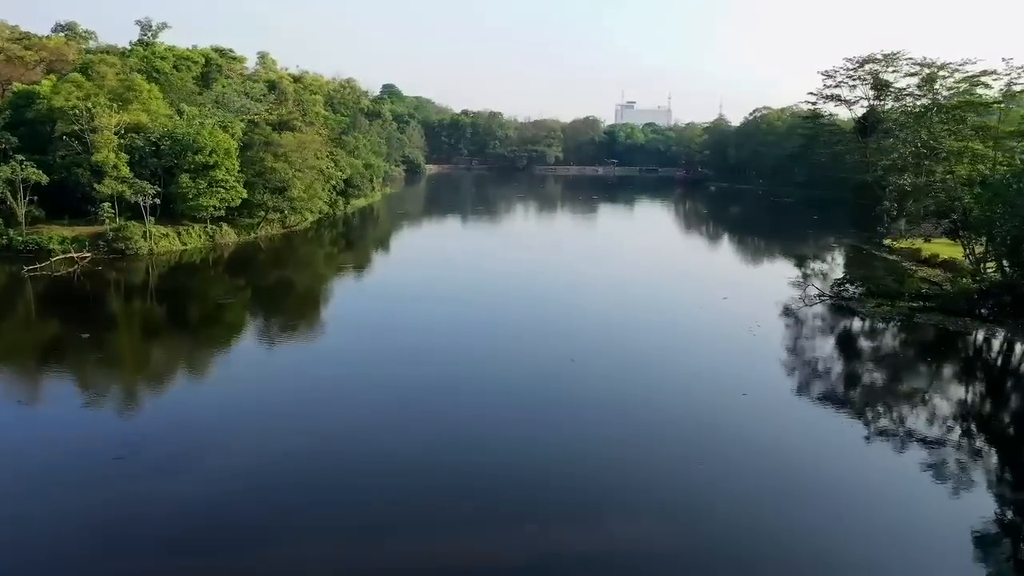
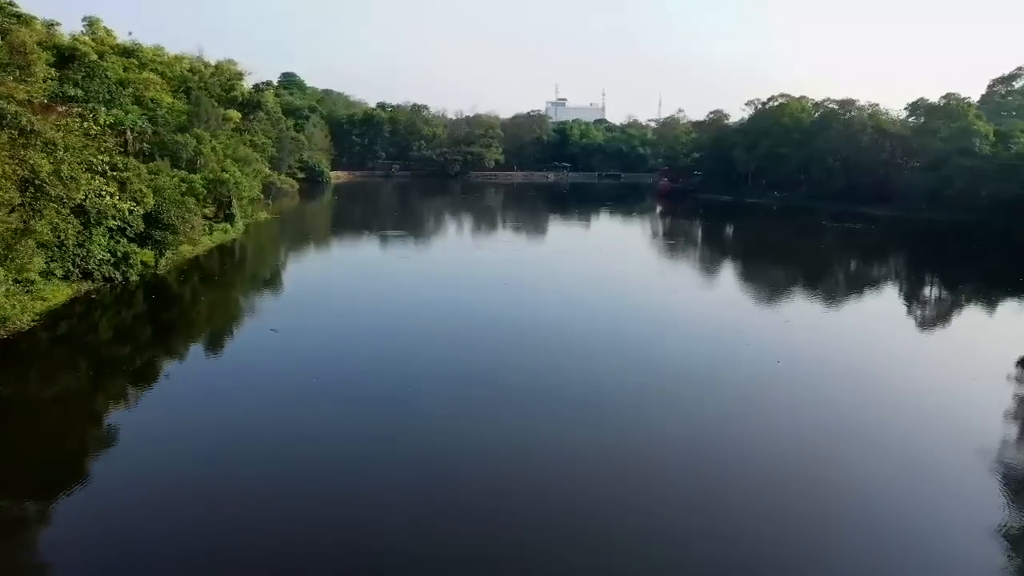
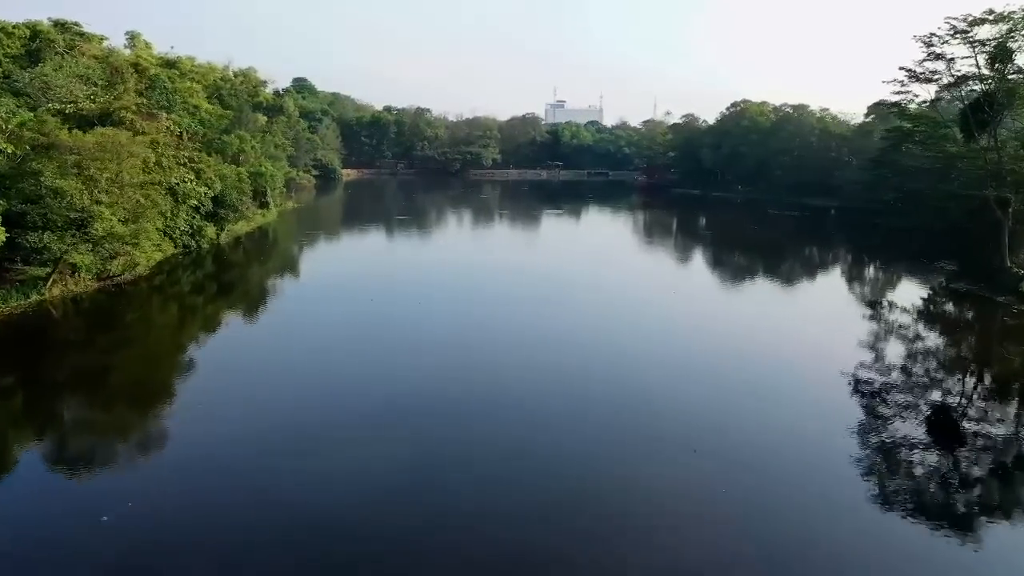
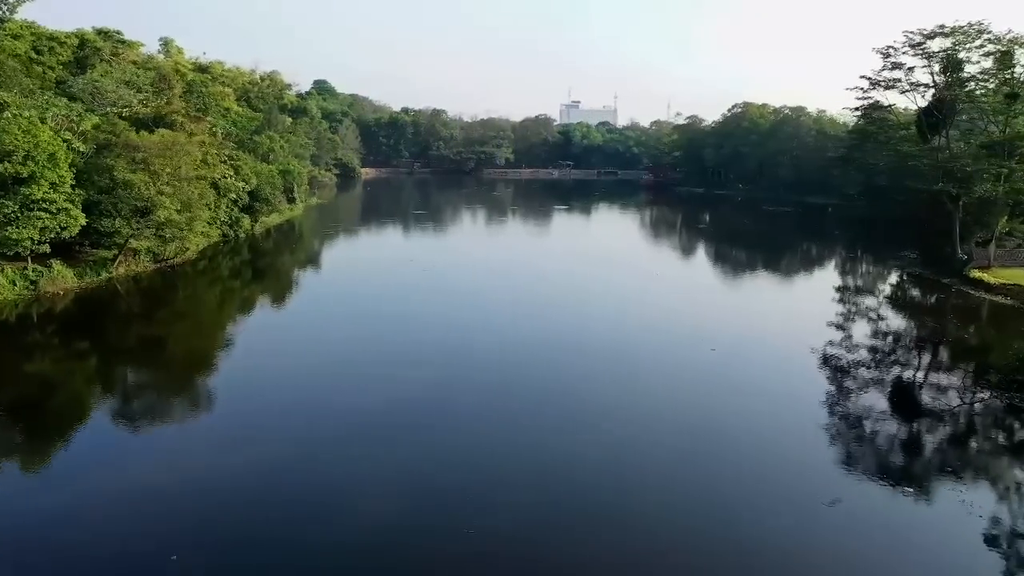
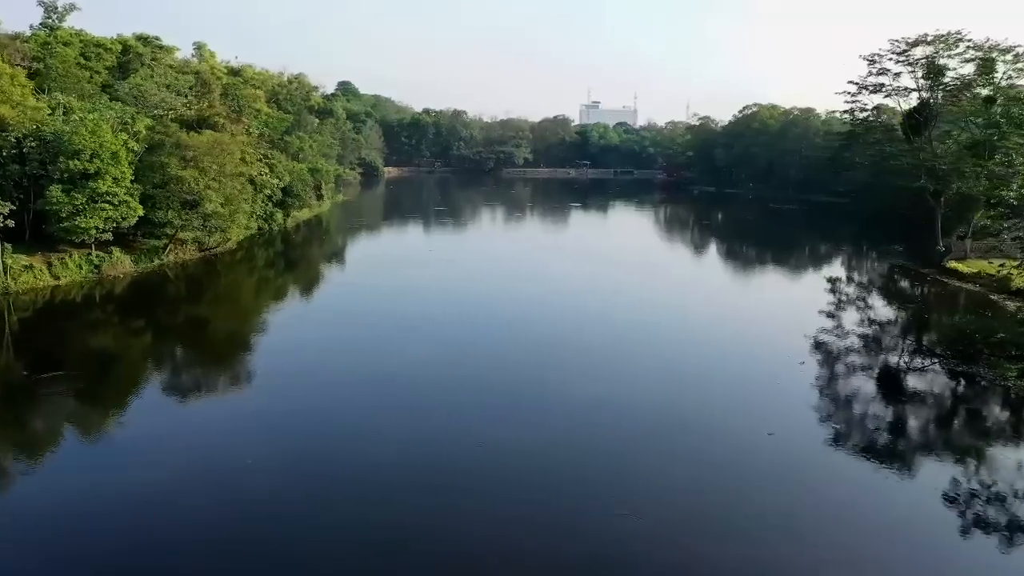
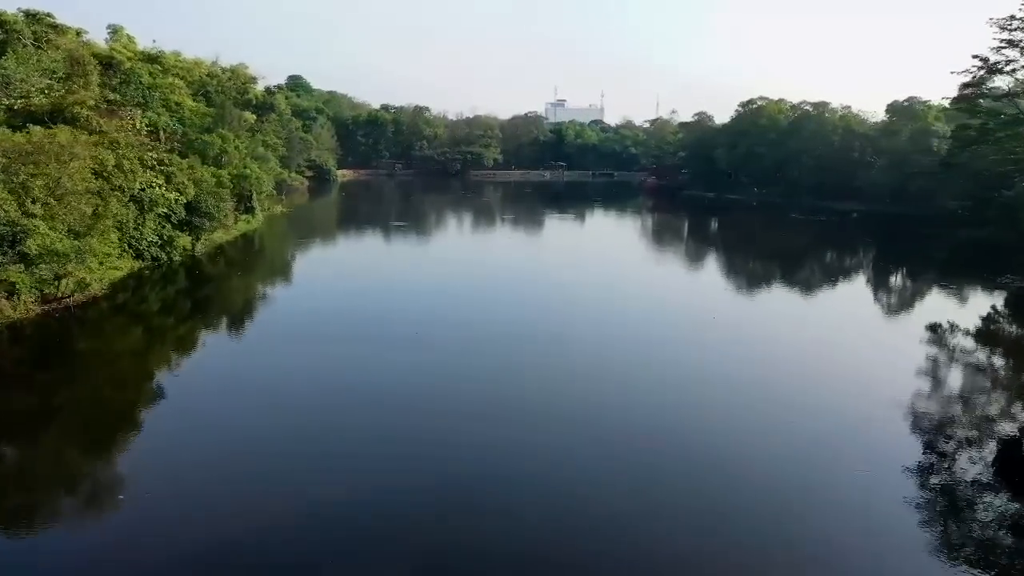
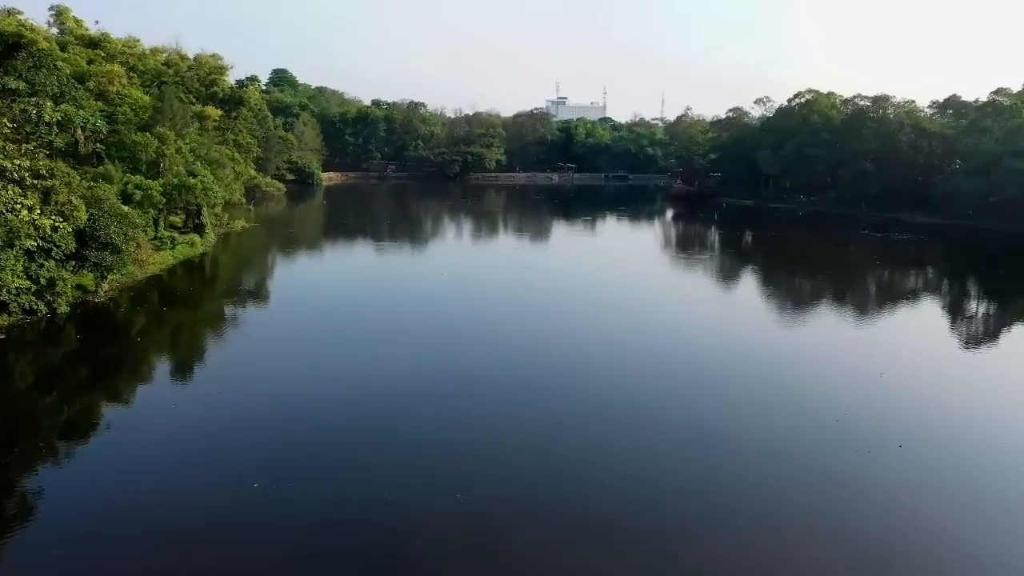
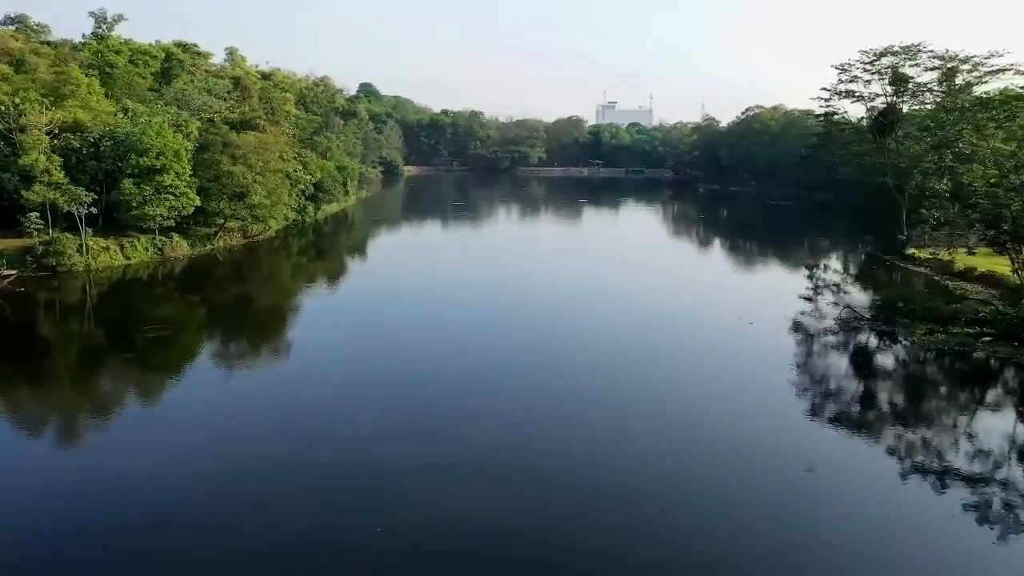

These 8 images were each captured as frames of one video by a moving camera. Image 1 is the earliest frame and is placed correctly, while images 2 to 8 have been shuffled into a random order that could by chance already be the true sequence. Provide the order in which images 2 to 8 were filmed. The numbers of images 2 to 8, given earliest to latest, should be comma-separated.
8, 5, 4, 3, 6, 2, 7
